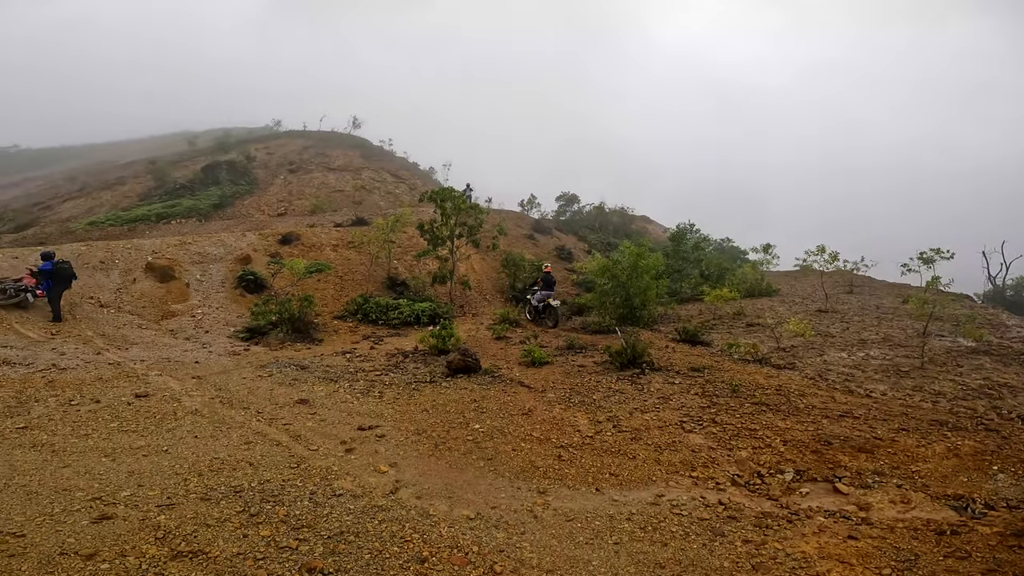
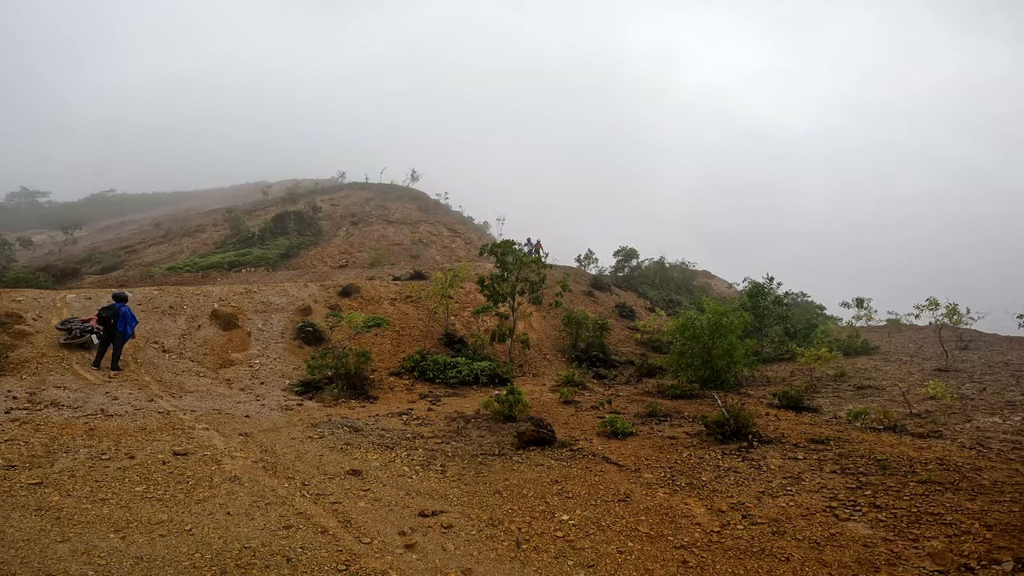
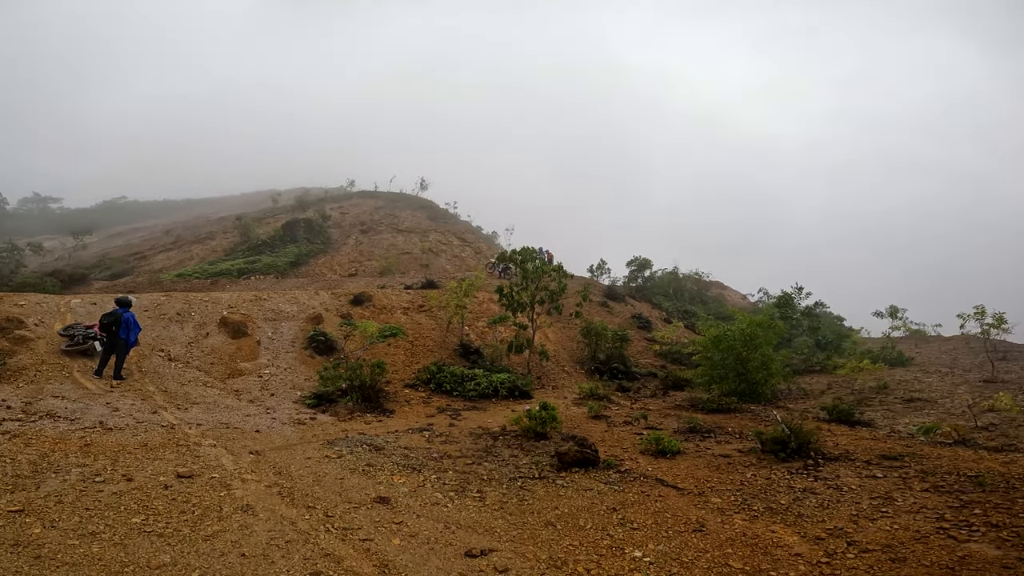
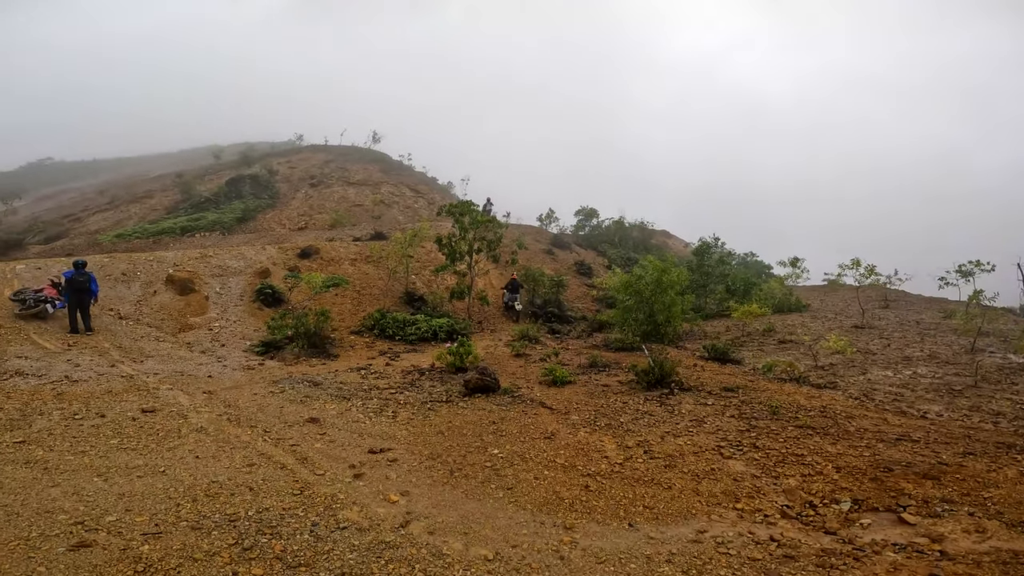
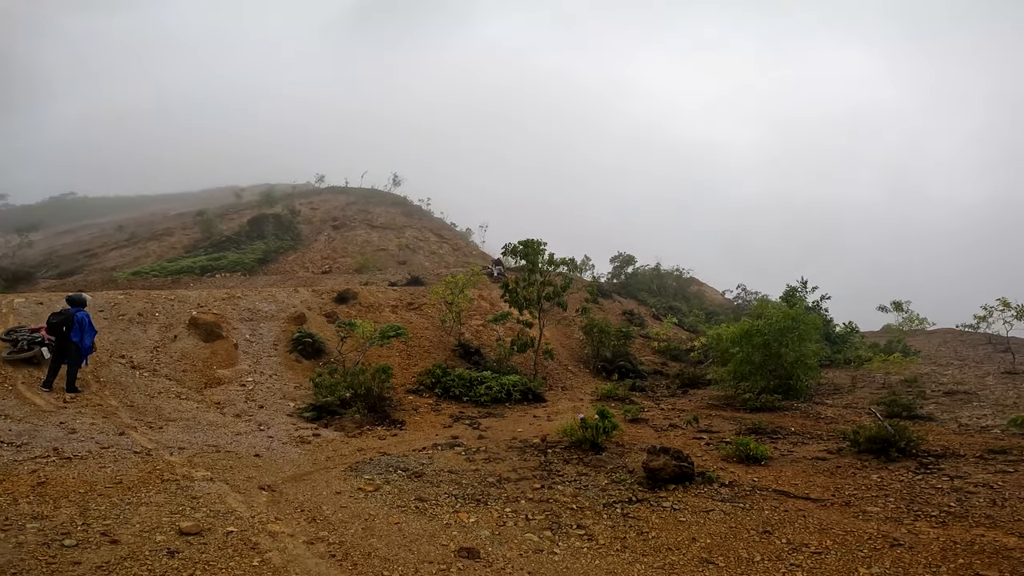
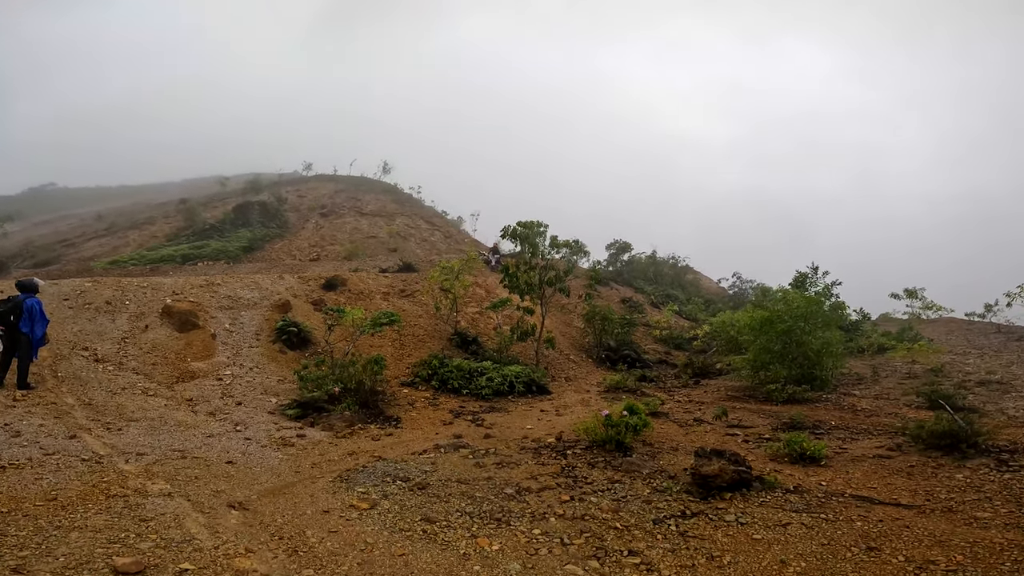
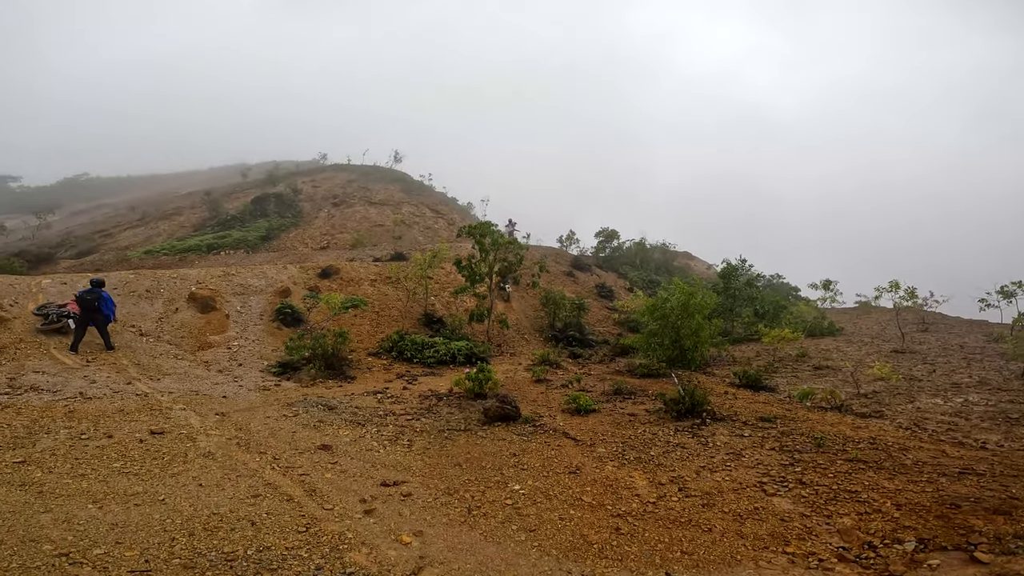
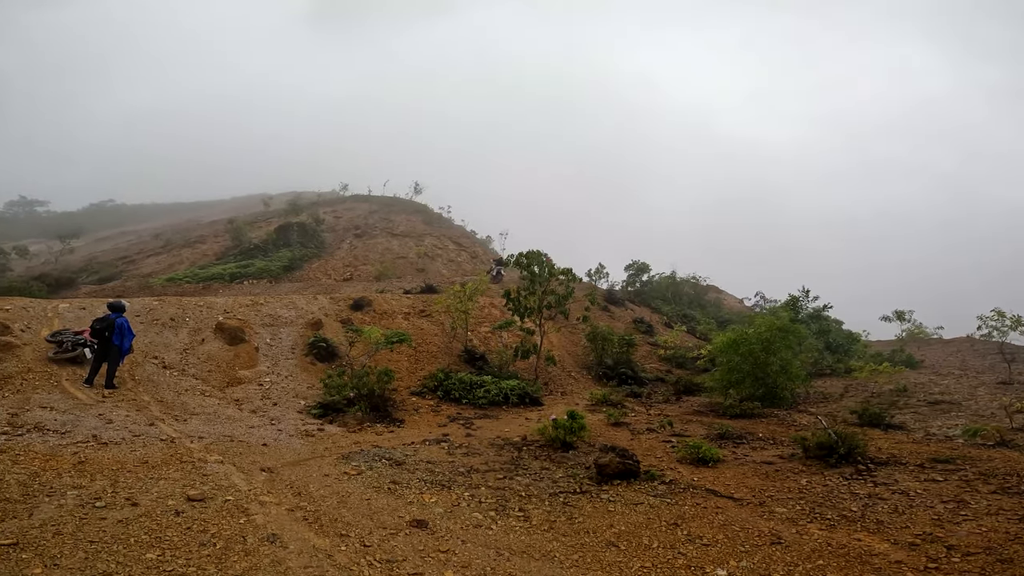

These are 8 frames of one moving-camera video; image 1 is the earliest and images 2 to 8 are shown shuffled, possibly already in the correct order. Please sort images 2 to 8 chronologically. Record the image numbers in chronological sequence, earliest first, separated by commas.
4, 7, 2, 3, 8, 5, 6
